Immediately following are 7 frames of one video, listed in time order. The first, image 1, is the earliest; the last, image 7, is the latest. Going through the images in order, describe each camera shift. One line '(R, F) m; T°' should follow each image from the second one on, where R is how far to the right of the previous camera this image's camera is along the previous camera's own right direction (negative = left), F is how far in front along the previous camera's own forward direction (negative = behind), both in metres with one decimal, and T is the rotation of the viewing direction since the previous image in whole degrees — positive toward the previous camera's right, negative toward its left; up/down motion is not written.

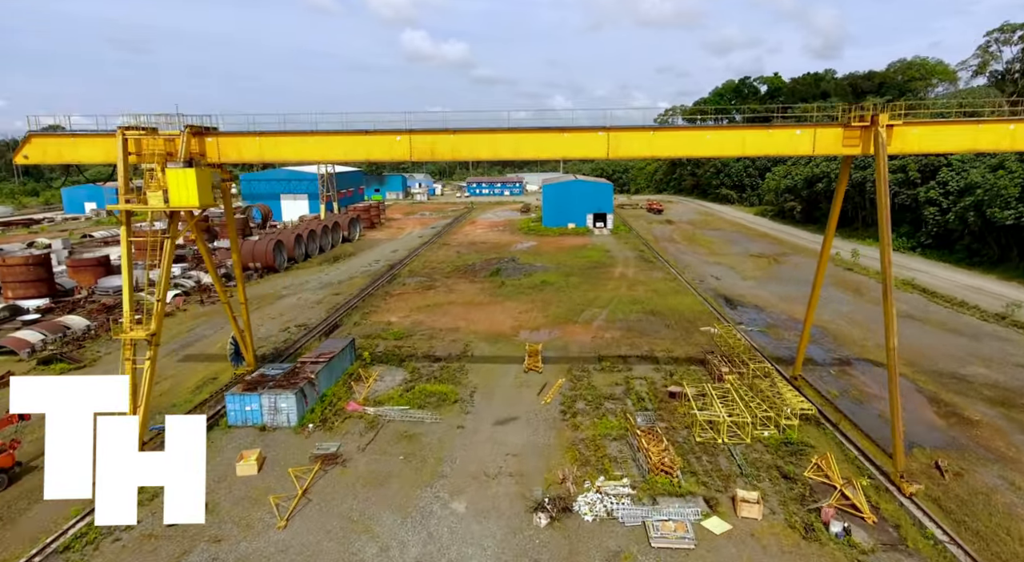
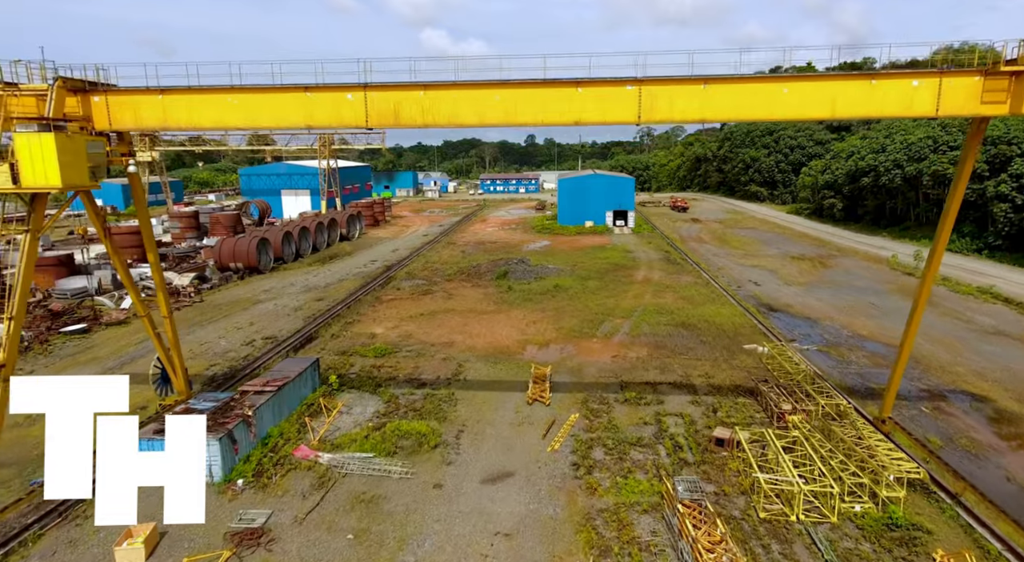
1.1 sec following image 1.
(+0.3, +2.8) m; -2°
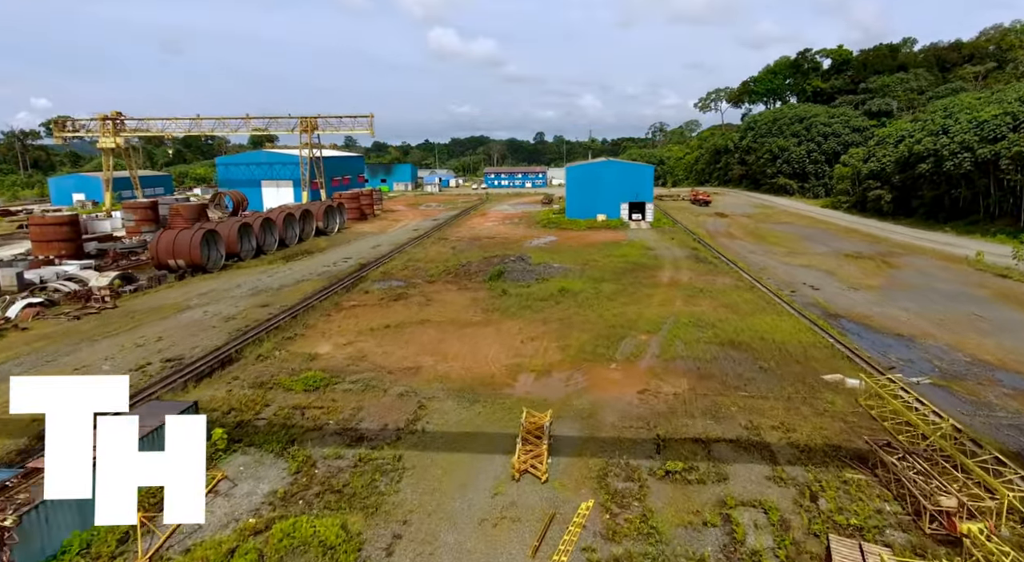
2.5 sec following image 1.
(+0.4, +4.1) m; -1°
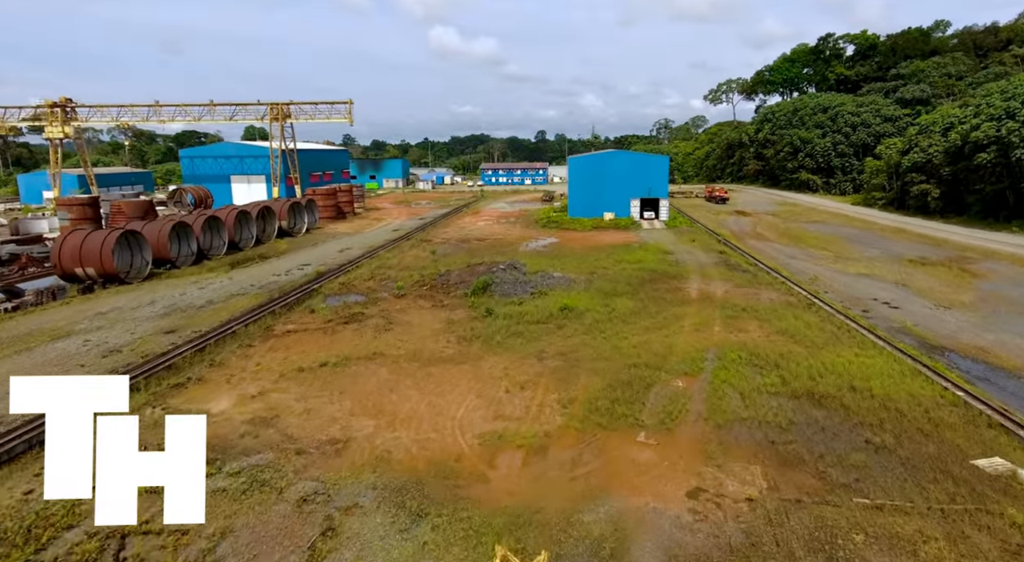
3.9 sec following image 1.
(+0.3, +3.8) m; 0°
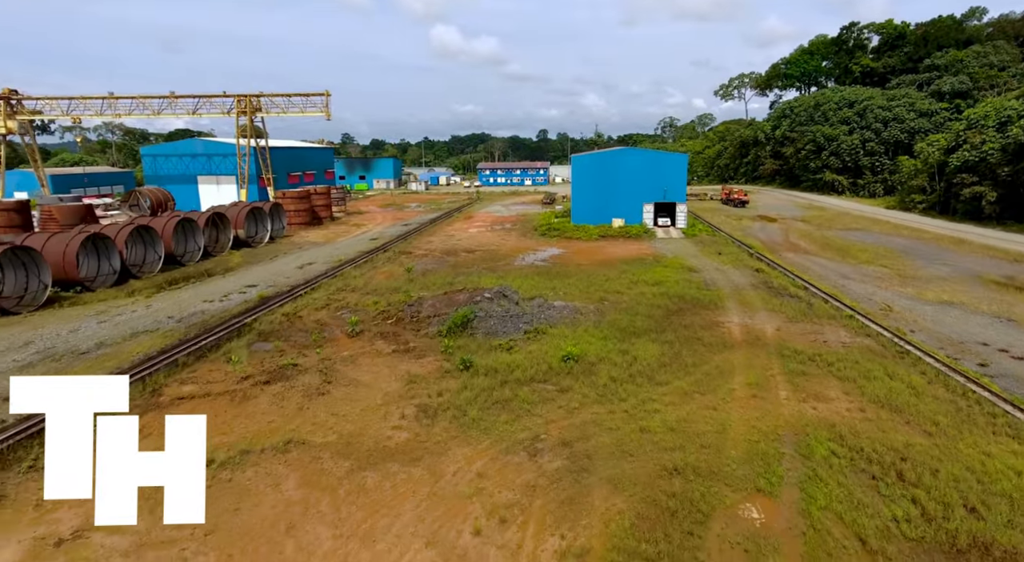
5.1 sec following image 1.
(+0.3, +3.4) m; 0°
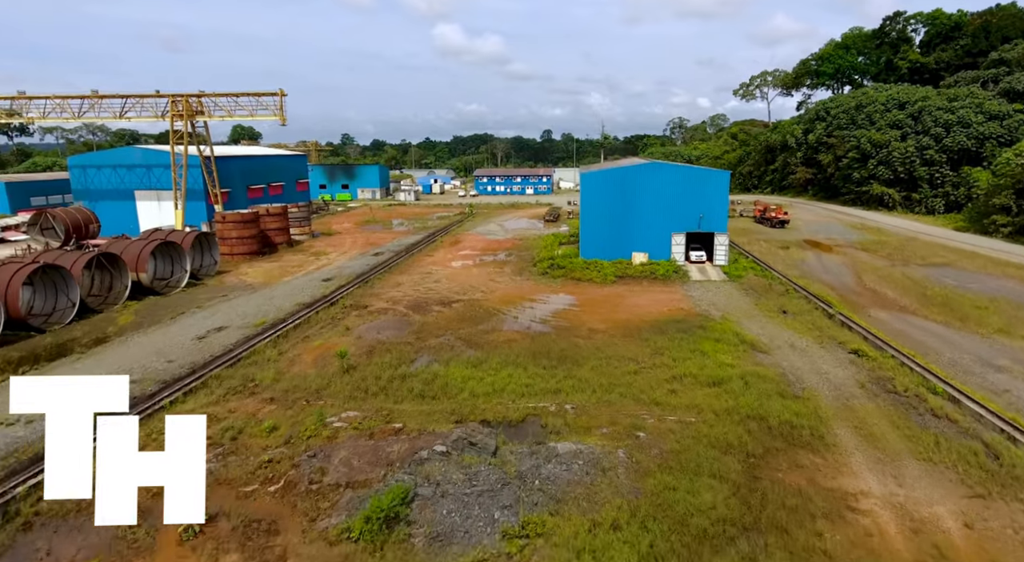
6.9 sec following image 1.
(+0.4, +5.1) m; 0°
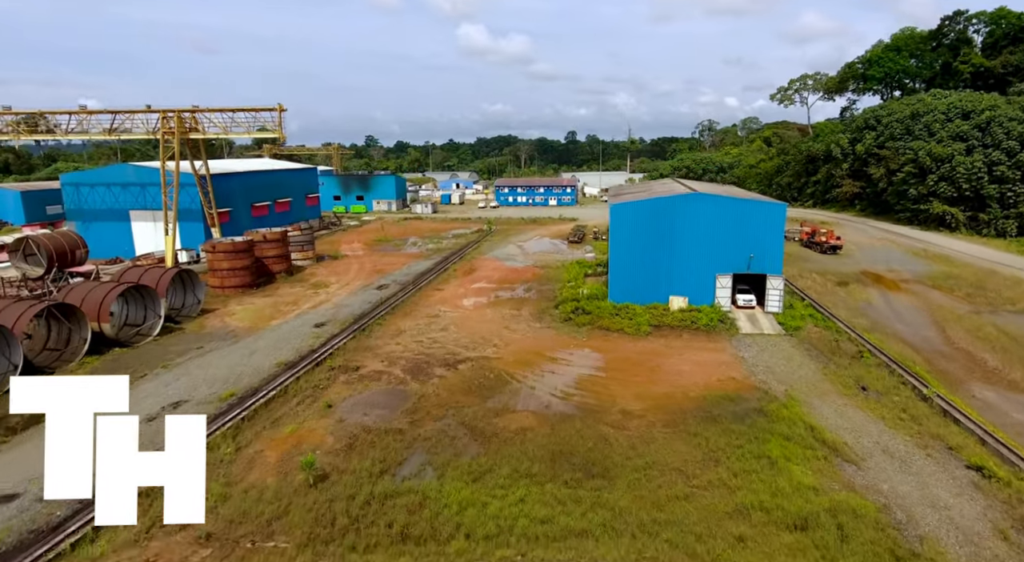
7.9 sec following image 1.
(+0.1, +2.4) m; -2°
